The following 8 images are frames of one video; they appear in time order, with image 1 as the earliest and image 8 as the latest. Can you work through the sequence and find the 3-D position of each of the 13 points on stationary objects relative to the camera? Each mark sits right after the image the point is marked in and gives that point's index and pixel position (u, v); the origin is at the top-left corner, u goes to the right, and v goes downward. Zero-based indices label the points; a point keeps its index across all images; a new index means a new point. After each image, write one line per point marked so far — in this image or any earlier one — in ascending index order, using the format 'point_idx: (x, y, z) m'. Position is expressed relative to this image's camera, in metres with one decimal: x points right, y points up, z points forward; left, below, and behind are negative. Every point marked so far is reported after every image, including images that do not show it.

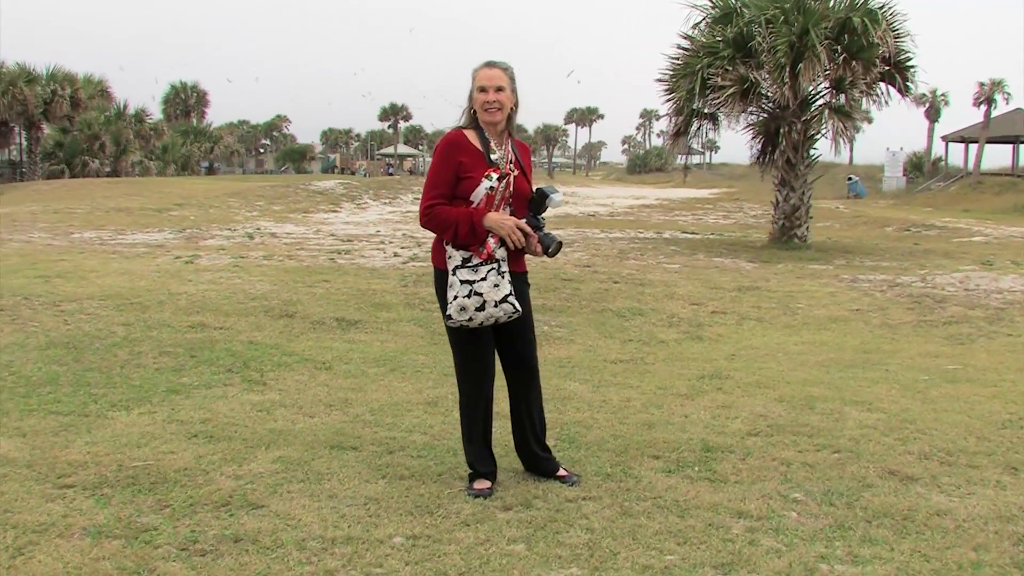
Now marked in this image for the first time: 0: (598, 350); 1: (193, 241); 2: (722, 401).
0: (+0.4, -0.3, +6.0) m
1: (-2.5, +0.4, +9.2) m
2: (+0.9, -0.5, +5.0) m
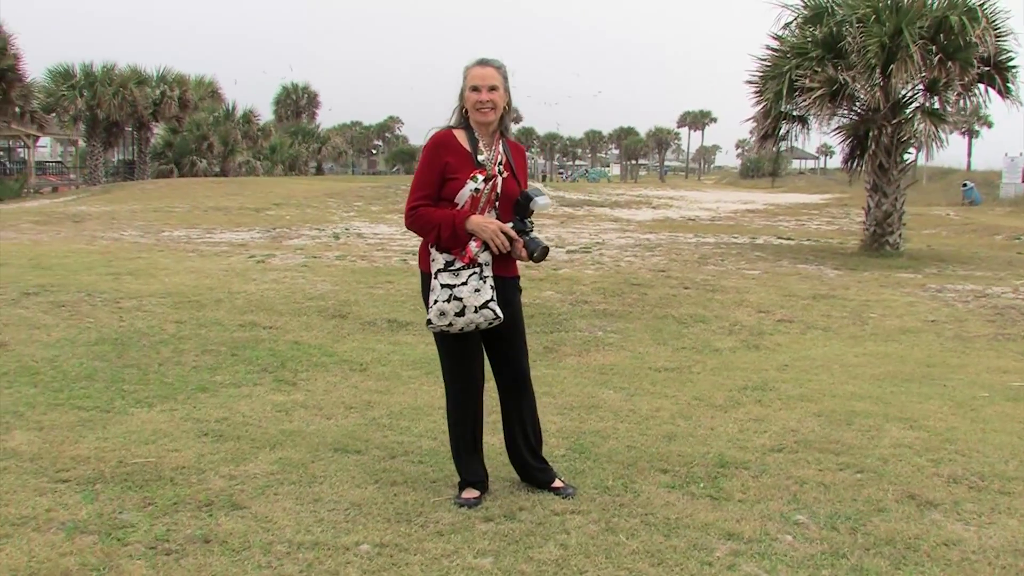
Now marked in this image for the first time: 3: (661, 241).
0: (+0.7, -0.3, +5.8) m
1: (-1.8, +0.4, +9.3) m
2: (+1.0, -0.5, +4.8) m
3: (+1.2, +0.4, +9.8) m
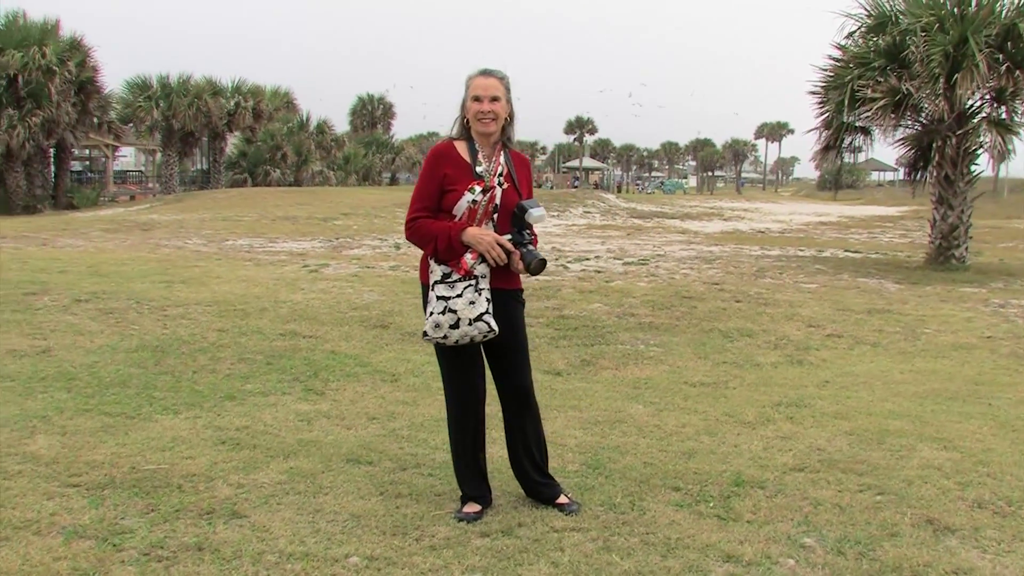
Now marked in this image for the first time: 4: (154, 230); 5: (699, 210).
0: (+0.8, -0.4, +5.7) m
1: (-1.4, +0.3, +9.4) m
2: (+1.1, -0.6, +4.7) m
3: (+1.7, +0.3, +9.7) m
4: (-3.0, +0.5, +10.1) m
5: (+2.2, +0.9, +14.1) m
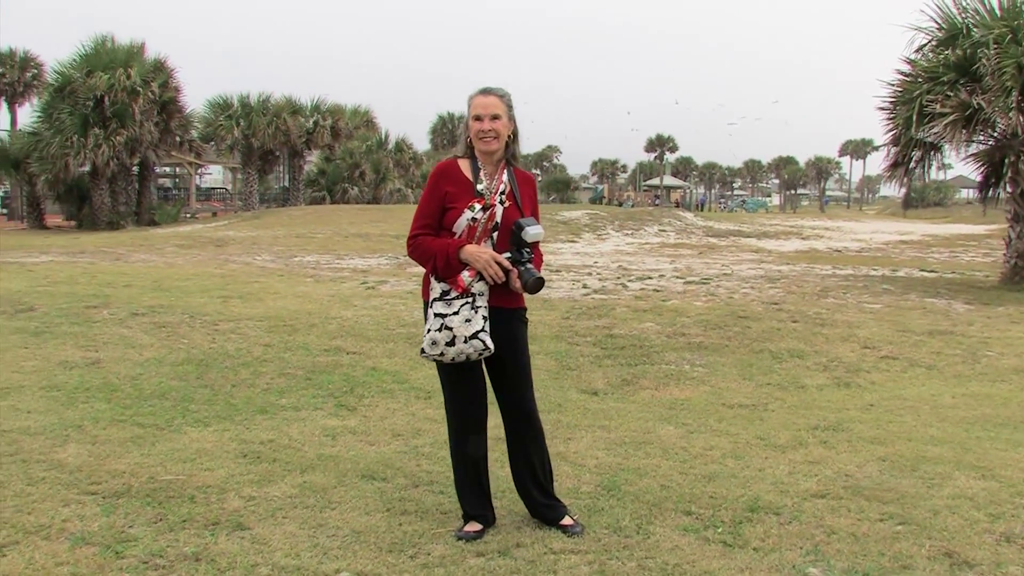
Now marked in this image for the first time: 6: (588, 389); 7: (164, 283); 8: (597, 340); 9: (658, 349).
0: (+1.0, -0.5, +5.6) m
1: (-0.9, +0.2, +9.5) m
2: (+1.2, -0.6, +4.6) m
3: (+2.2, +0.1, +9.5) m
4: (-2.5, +0.4, +10.3) m
5: (+3.1, +0.7, +13.9) m
6: (+0.4, -0.5, +5.6) m
7: (-2.3, 0.0, +7.8) m
8: (+0.5, -0.3, +6.6) m
9: (+0.8, -0.3, +6.5) m
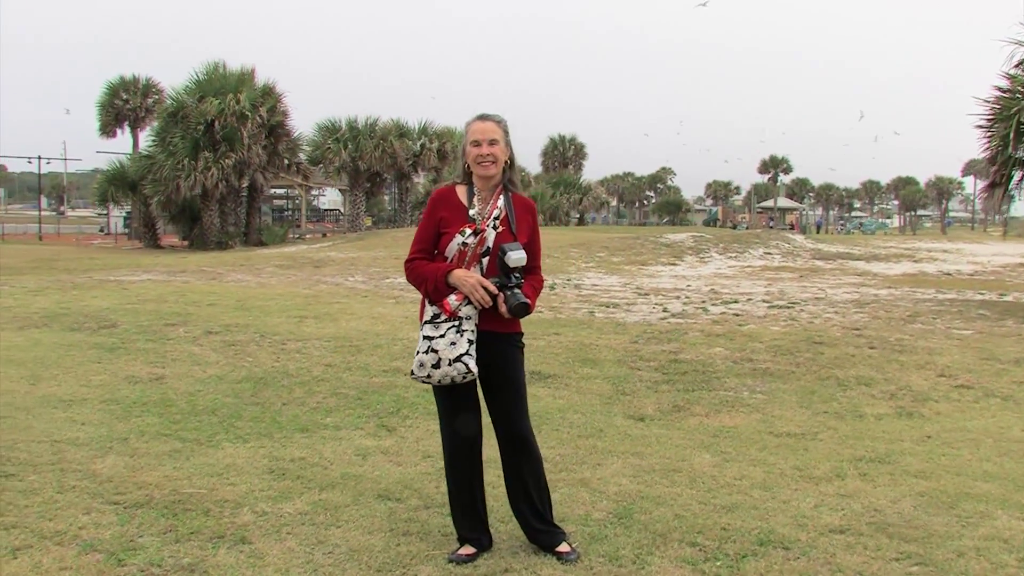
0: (+1.2, -0.6, +5.5) m
1: (-0.2, 0.0, +9.6) m
2: (+1.2, -0.7, +4.4) m
3: (+2.9, -0.1, +9.2) m
4: (-1.7, +0.2, +10.6) m
5: (+4.3, +0.4, +13.5) m
6: (+0.6, -0.6, +5.6) m
7: (-1.8, -0.1, +8.0) m
8: (+0.8, -0.4, +6.5) m
9: (+1.1, -0.5, +6.3) m
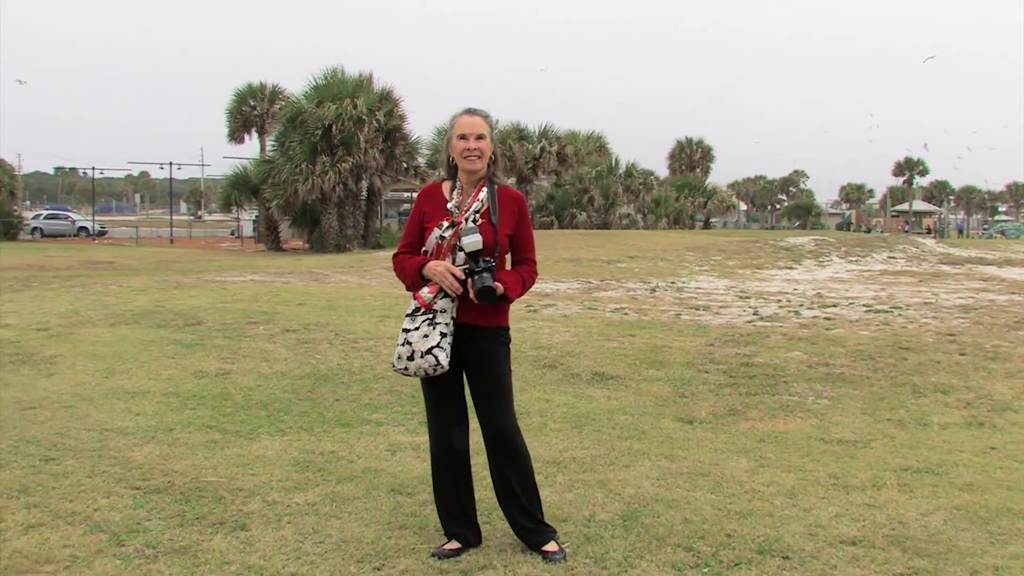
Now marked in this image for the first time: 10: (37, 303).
0: (+1.4, -0.6, +5.2) m
1: (+0.6, 0.0, +9.5) m
2: (+1.3, -0.7, +4.2) m
3: (+3.6, -0.1, +8.7) m
4: (-0.7, +0.2, +10.7) m
5: (+5.6, +0.3, +12.8) m
6: (+0.8, -0.6, +5.4) m
7: (-1.2, -0.1, +8.2) m
8: (+1.2, -0.4, +6.4) m
9: (+1.4, -0.5, +6.1) m
10: (-3.0, -0.1, +7.4) m
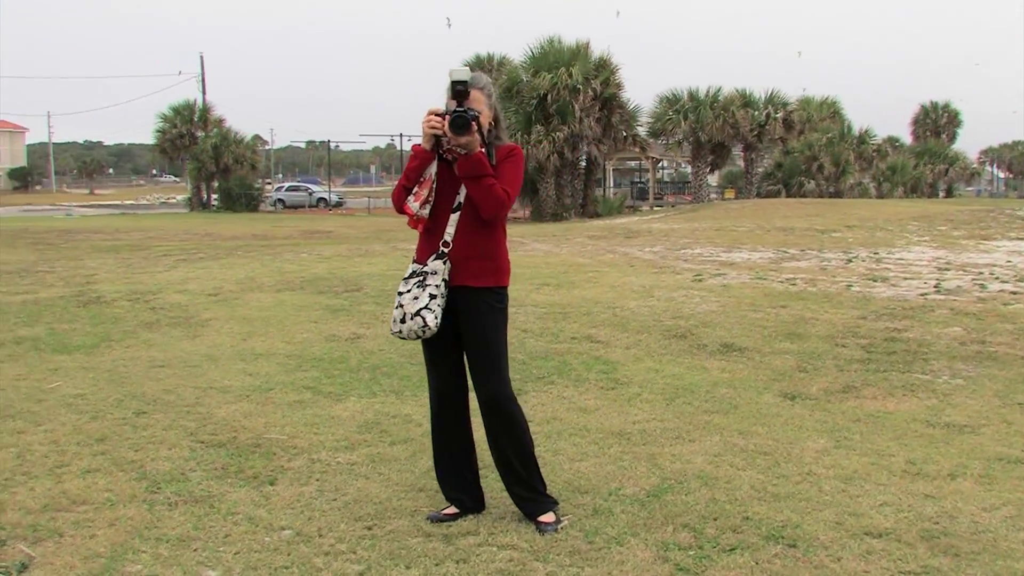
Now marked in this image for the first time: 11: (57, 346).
0: (+1.8, -0.5, +4.8) m
1: (+2.0, +0.2, +9.1) m
2: (+1.4, -0.6, +3.8) m
3: (+4.7, +0.1, +7.6) m
4: (+1.1, +0.4, +10.6) m
5: (+7.7, +0.6, +11.0) m
6: (+1.2, -0.5, +5.1) m
7: (0.0, +0.1, +8.2) m
8: (+1.8, -0.3, +5.9) m
9: (+2.0, -0.3, +5.7) m
10: (-1.9, +0.1, +8.0) m
11: (-2.3, -0.3, +5.9) m
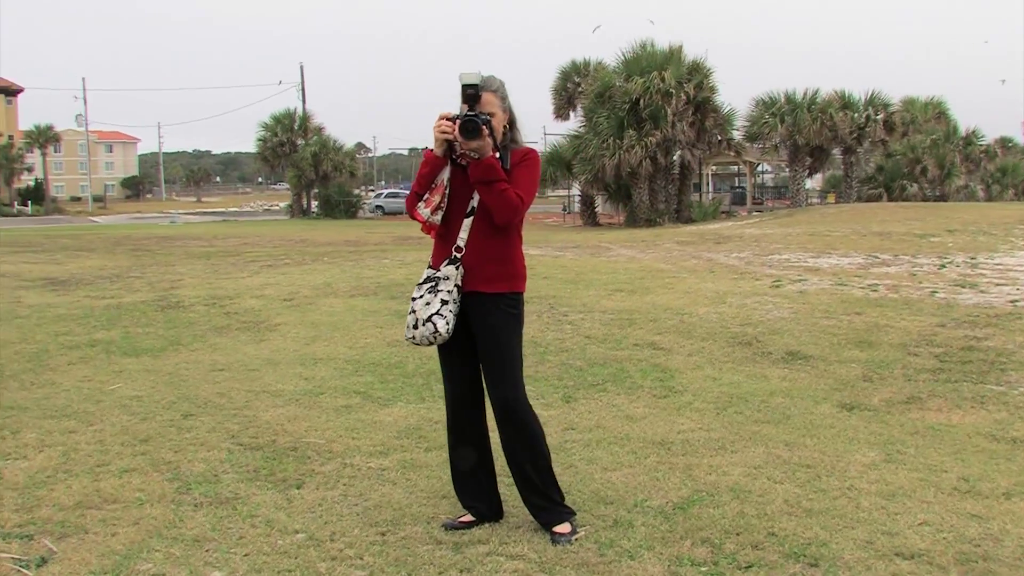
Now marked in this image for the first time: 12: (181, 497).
0: (+1.9, -0.5, +4.5) m
1: (+2.7, +0.2, +8.8) m
2: (+1.5, -0.7, +3.6) m
3: (+5.2, 0.0, +7.0) m
4: (+1.8, +0.4, +10.4) m
5: (+8.5, +0.5, +10.1) m
6: (+1.4, -0.5, +4.9) m
7: (+0.5, +0.1, +8.2) m
8: (+2.1, -0.3, +5.7) m
9: (+2.3, -0.4, +5.4) m
10: (-1.4, +0.1, +8.1) m
11: (-2.0, -0.3, +6.1) m
12: (-1.1, -0.7, +3.9) m
